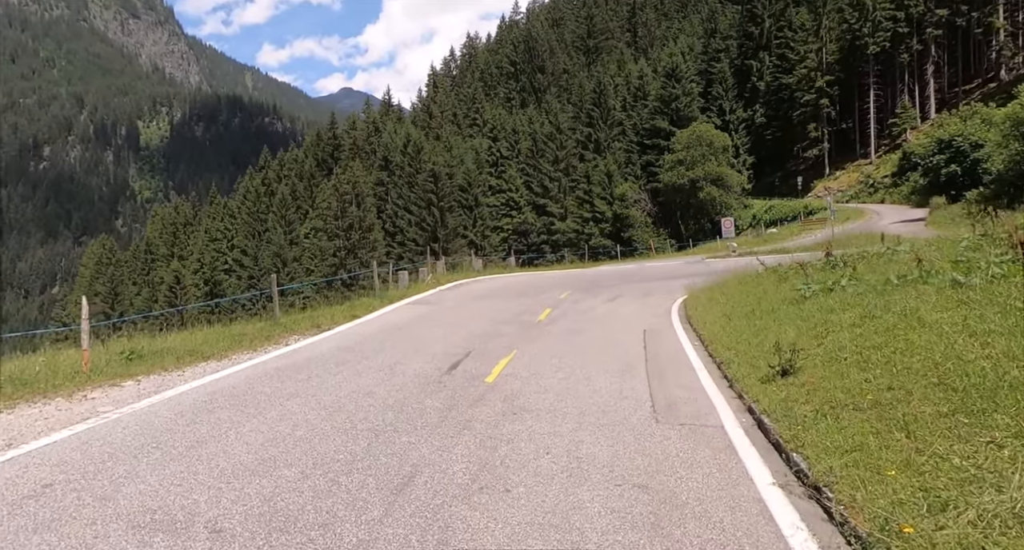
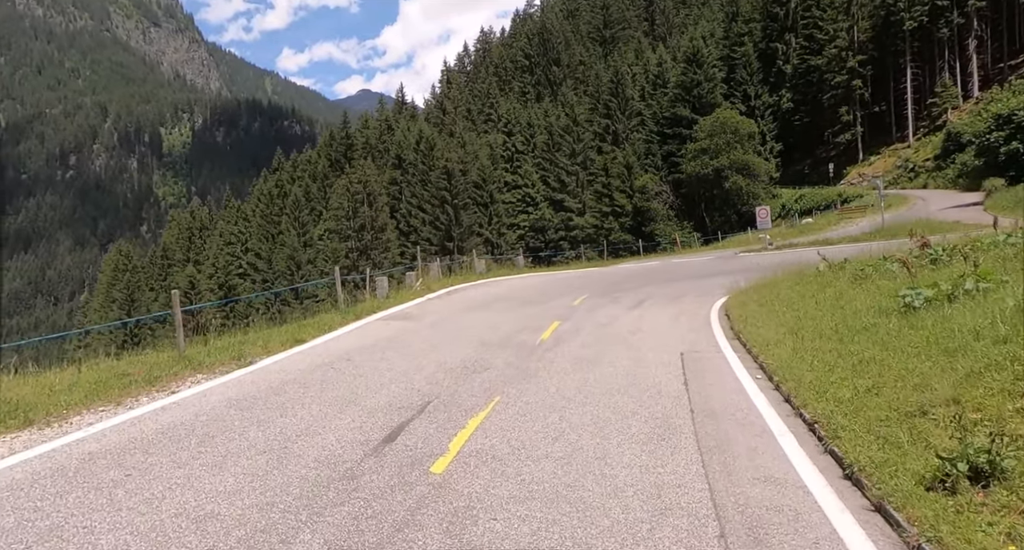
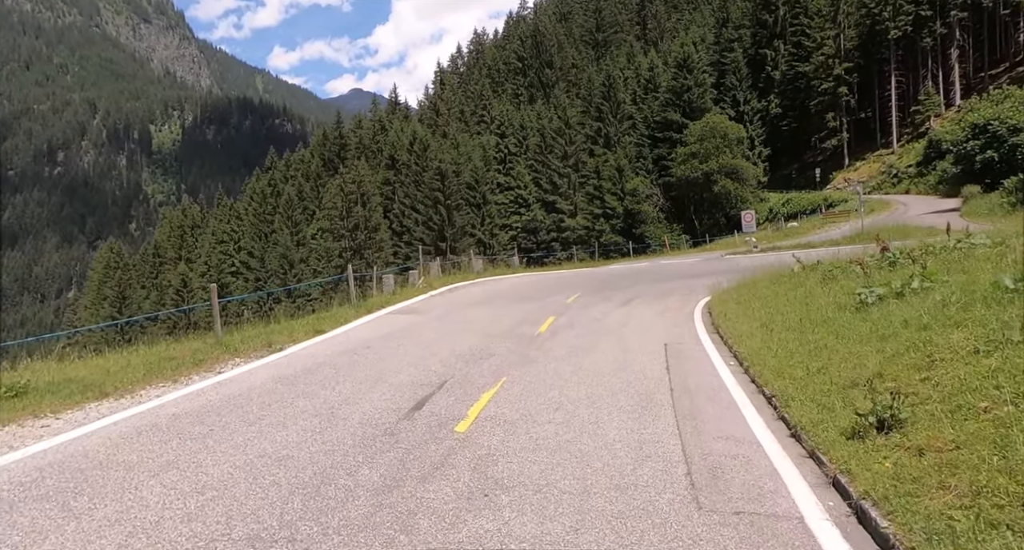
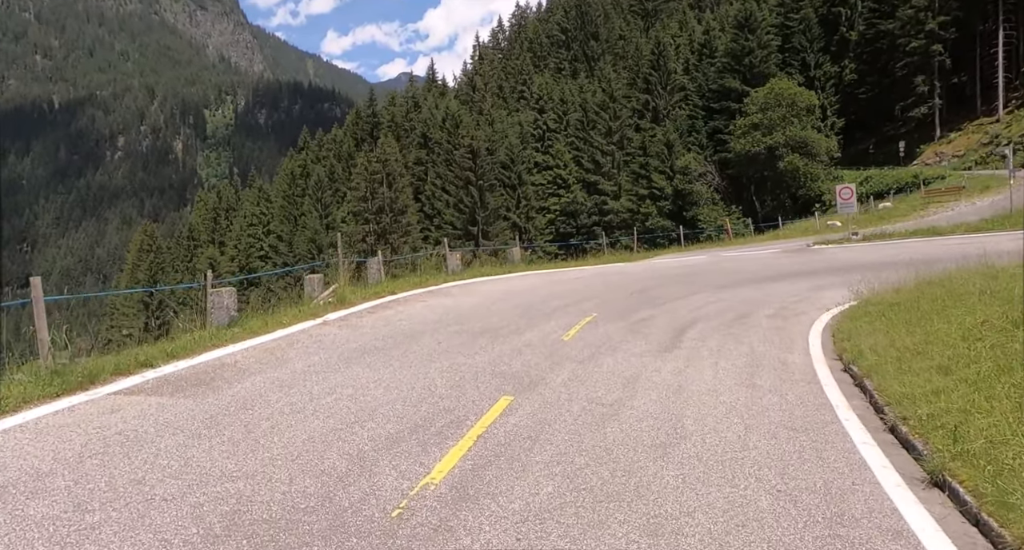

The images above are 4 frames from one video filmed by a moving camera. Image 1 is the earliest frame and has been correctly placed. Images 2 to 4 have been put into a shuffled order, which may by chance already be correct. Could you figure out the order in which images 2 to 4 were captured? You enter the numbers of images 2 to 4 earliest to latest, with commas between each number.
3, 2, 4
